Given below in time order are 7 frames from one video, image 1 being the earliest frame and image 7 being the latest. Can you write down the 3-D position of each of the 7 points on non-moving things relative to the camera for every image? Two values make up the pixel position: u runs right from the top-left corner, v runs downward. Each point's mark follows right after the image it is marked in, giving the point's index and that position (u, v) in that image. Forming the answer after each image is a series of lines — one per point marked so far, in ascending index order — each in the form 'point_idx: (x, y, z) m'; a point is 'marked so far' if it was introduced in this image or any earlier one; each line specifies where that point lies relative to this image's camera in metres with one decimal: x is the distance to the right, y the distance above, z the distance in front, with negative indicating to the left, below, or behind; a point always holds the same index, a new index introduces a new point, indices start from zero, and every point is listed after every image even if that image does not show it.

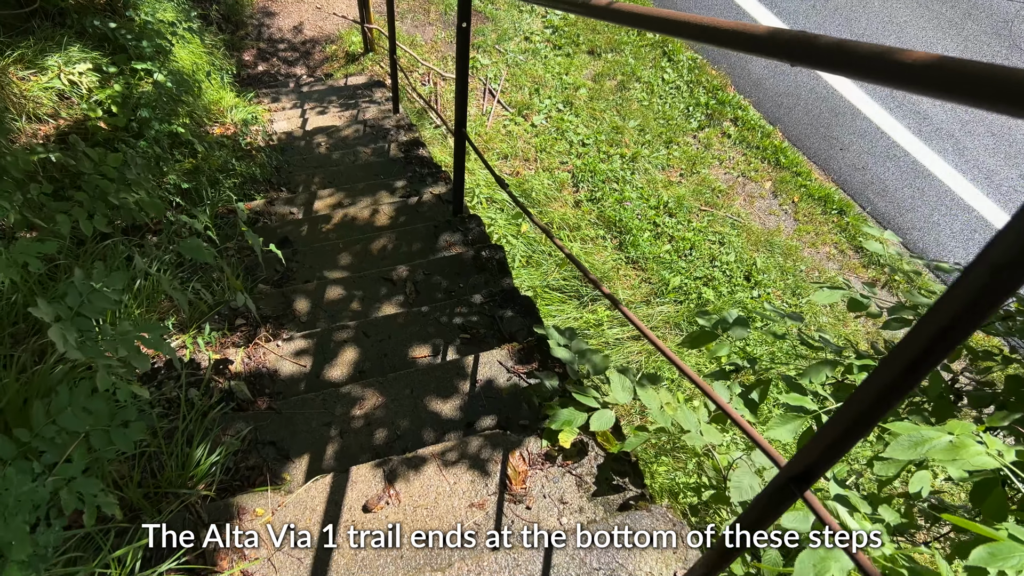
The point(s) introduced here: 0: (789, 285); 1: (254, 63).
0: (+1.5, 0.0, +4.4) m
1: (-1.6, +1.4, +4.9) m
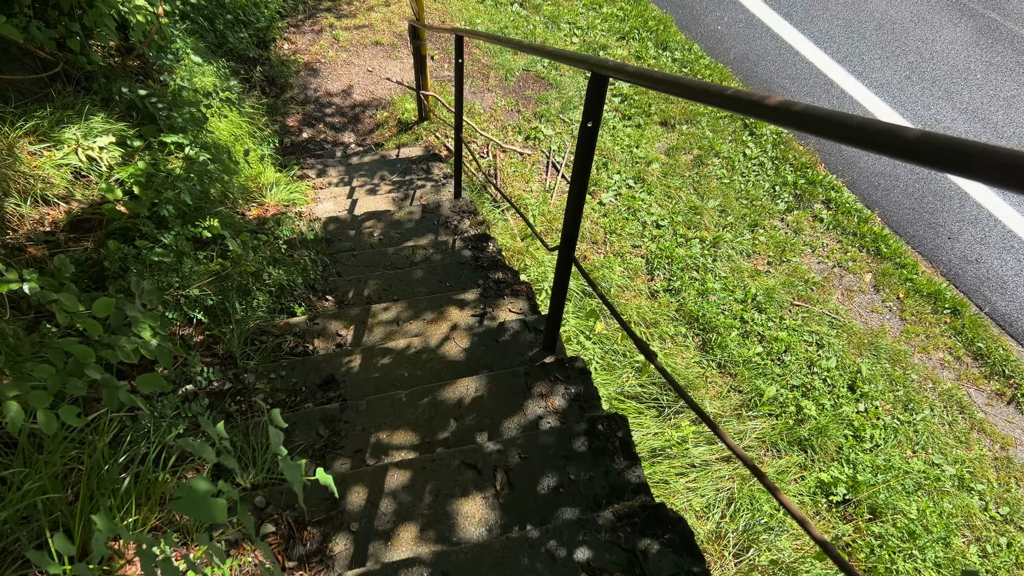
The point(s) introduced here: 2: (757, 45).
0: (+1.8, -0.5, +3.8) m
1: (-1.2, +0.9, +4.5) m
2: (+1.6, +1.6, +5.5) m
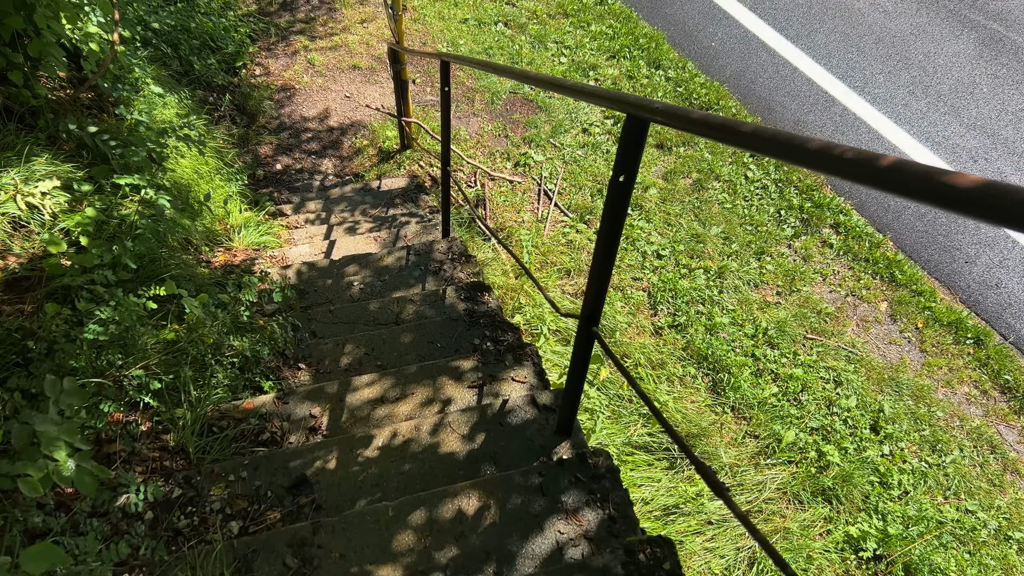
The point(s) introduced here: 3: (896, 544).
0: (+1.8, -0.6, +3.5) m
1: (-1.2, +0.7, +4.2) m
2: (+1.5, +1.4, +5.2) m
3: (+1.4, -1.0, +3.1) m
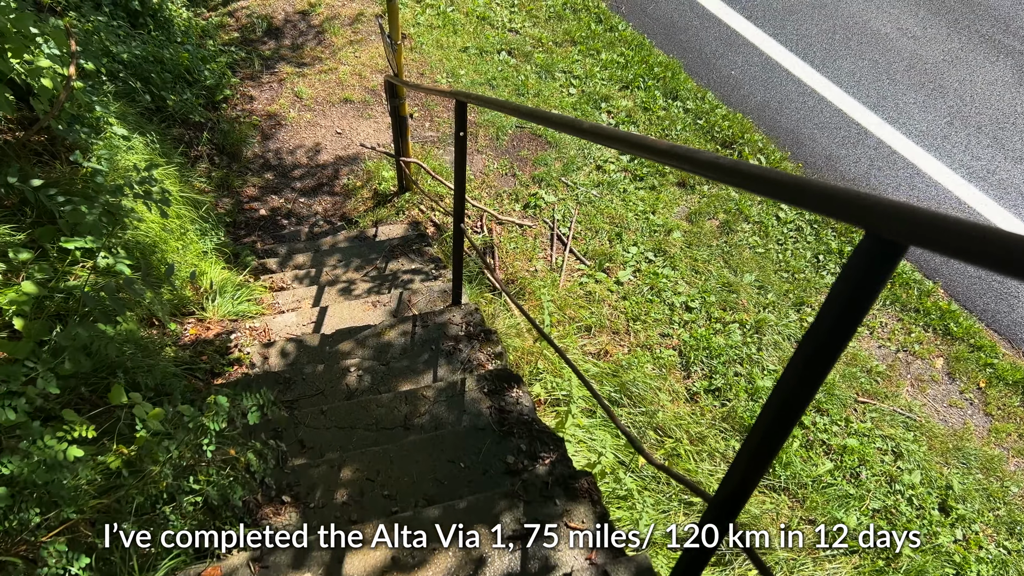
0: (+1.9, -0.9, +3.1) m
1: (-1.2, +0.4, +3.8) m
2: (+1.6, +1.2, +4.9) m
3: (+1.5, -1.2, +2.6) m
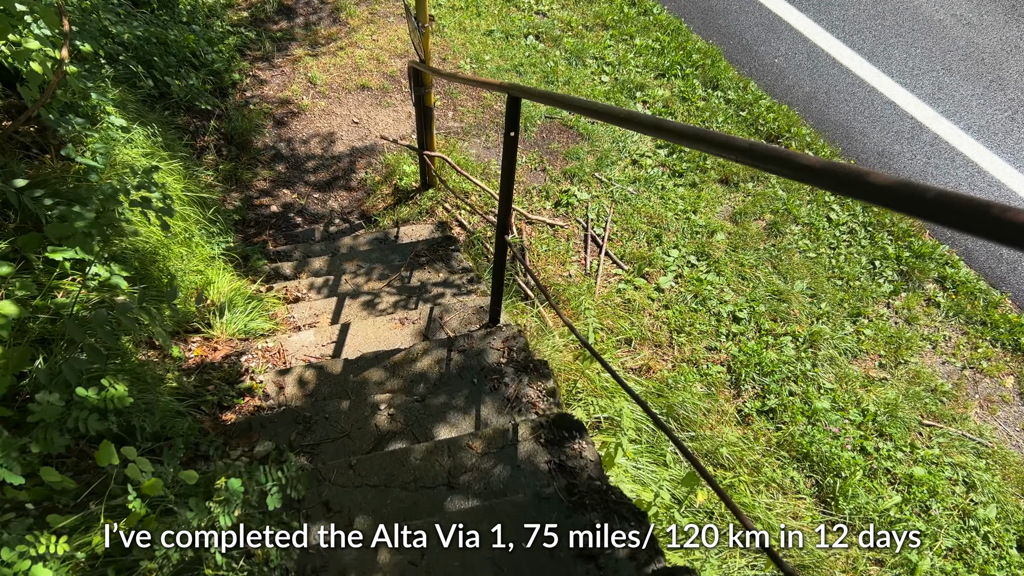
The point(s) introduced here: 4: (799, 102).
0: (+2.0, -0.9, +2.8) m
1: (-1.0, +0.4, +3.5) m
2: (+1.7, +1.1, +4.5) m
3: (+1.6, -1.2, +2.3) m
4: (+1.5, +1.0, +4.4) m
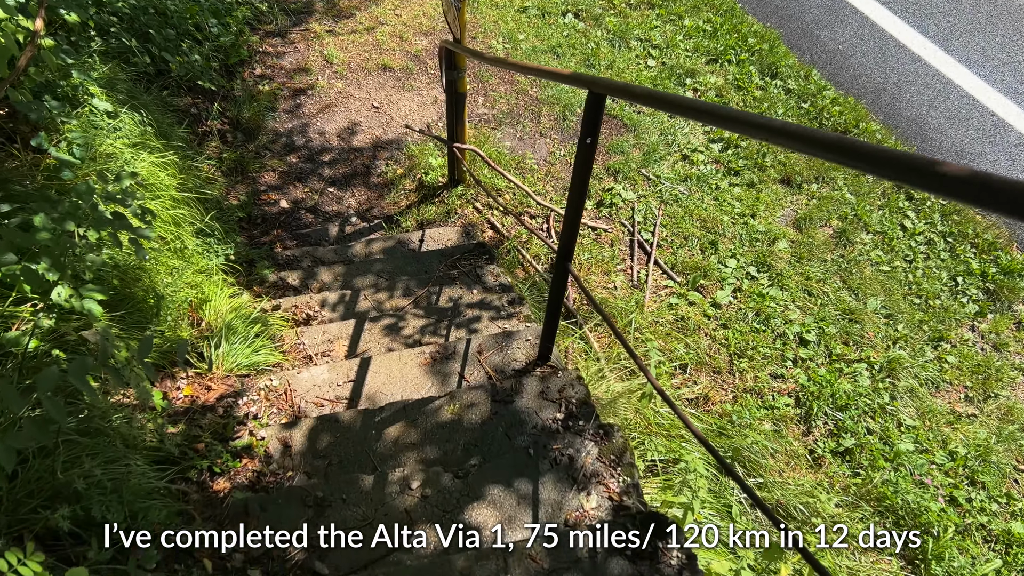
0: (+2.1, -1.0, +2.4) m
1: (-0.9, +0.3, +3.1) m
2: (+1.9, +1.1, +4.1) m
3: (+1.7, -1.4, +2.0) m
4: (+1.7, +0.9, +4.0) m
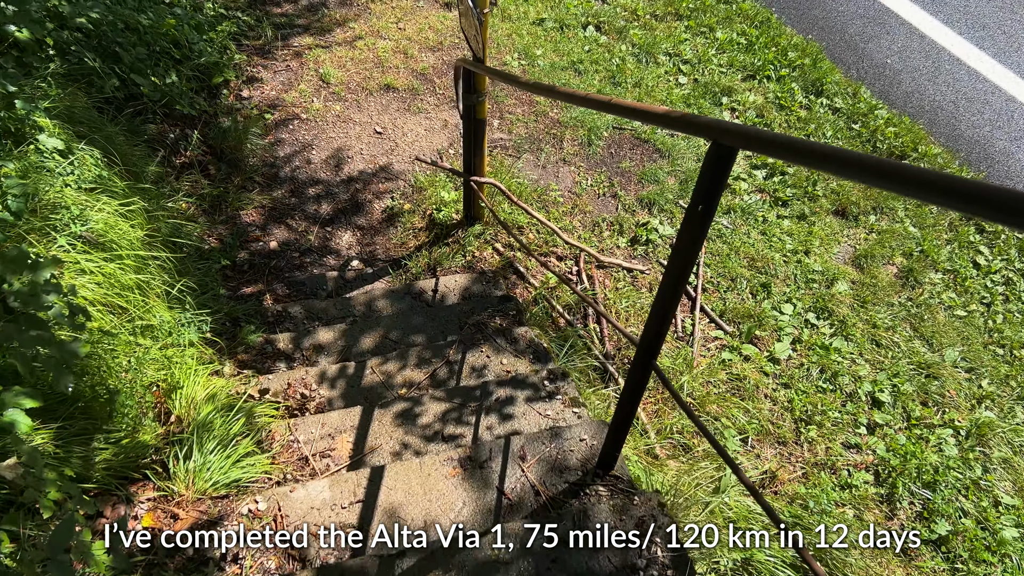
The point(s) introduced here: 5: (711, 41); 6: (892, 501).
0: (+2.2, -1.2, +2.0) m
1: (-0.8, +0.2, +2.7) m
2: (+2.0, +0.9, +3.7) m
3: (+1.8, -1.5, +1.5) m
4: (+1.8, +0.8, +3.6) m
5: (+0.9, +1.2, +3.9) m
6: (+1.1, -0.6, +2.4) m
